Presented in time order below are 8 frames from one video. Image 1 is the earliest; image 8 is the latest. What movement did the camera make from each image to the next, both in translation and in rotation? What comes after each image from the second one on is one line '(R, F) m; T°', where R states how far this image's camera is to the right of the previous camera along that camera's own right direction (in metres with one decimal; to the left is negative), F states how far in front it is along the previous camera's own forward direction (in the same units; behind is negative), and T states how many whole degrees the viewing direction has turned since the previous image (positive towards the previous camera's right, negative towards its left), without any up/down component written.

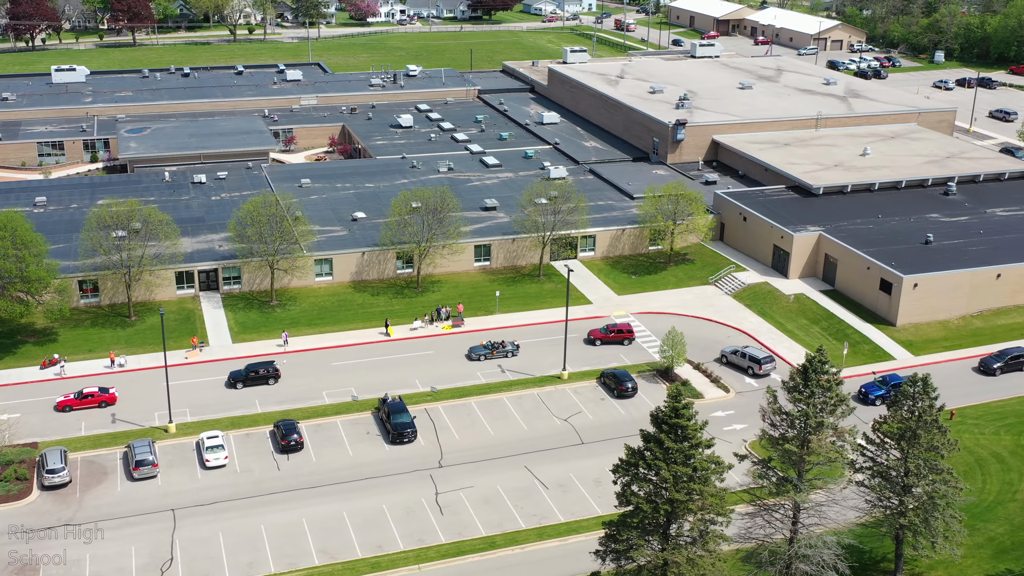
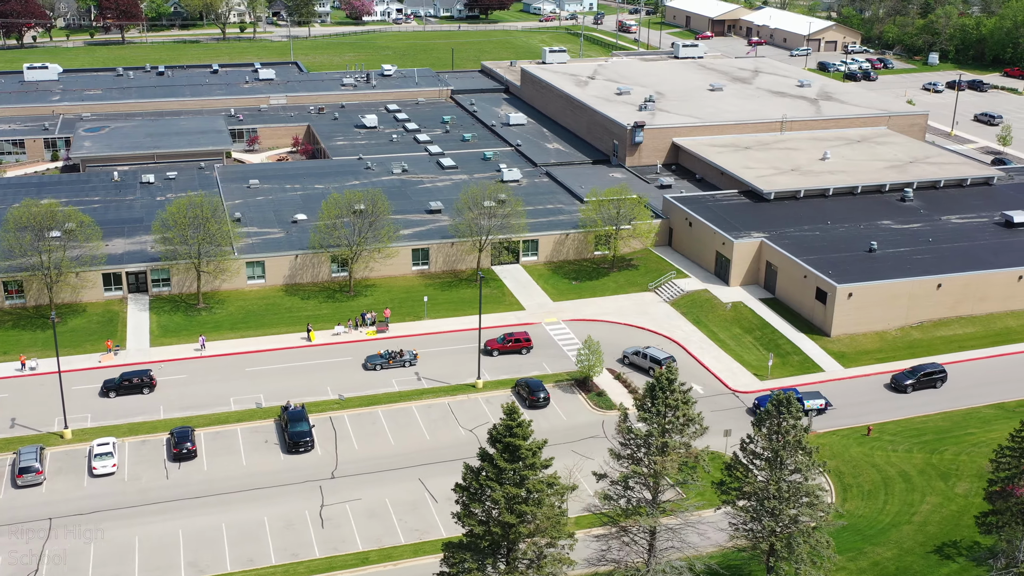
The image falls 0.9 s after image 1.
(+5.9, +1.5) m; -1°
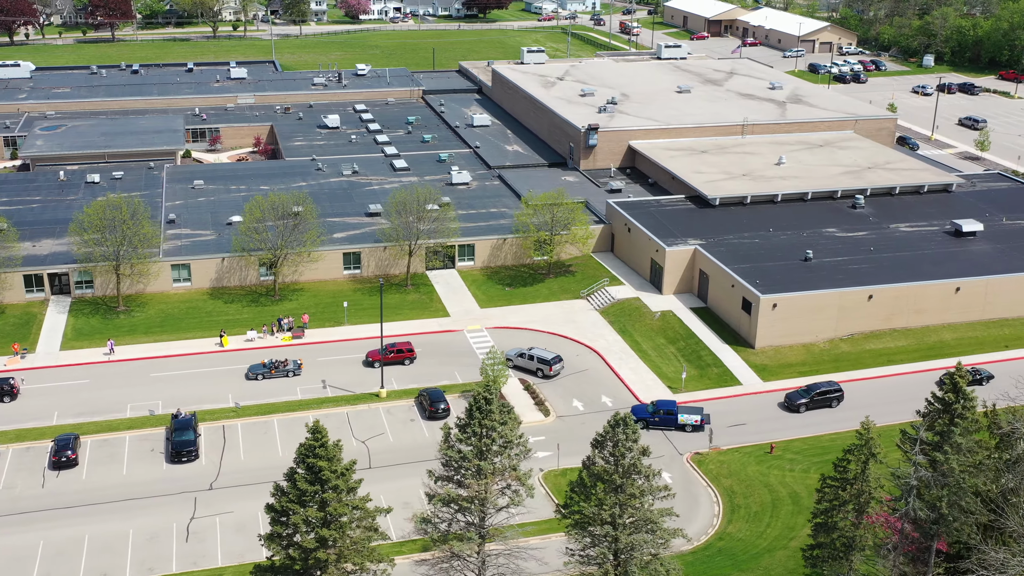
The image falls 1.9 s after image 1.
(+6.5, +1.6) m; -2°
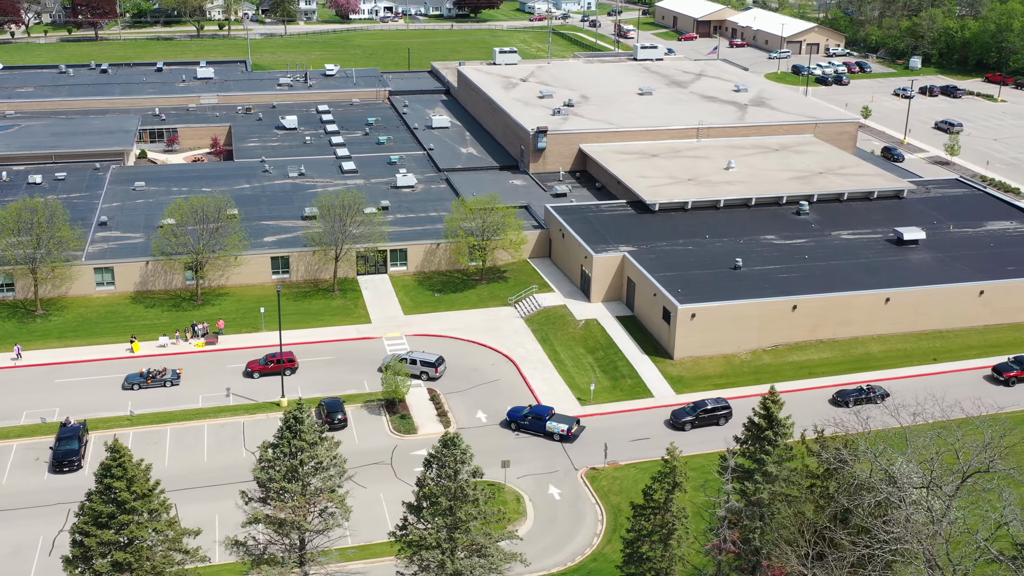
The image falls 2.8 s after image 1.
(+5.9, +1.5) m; -1°
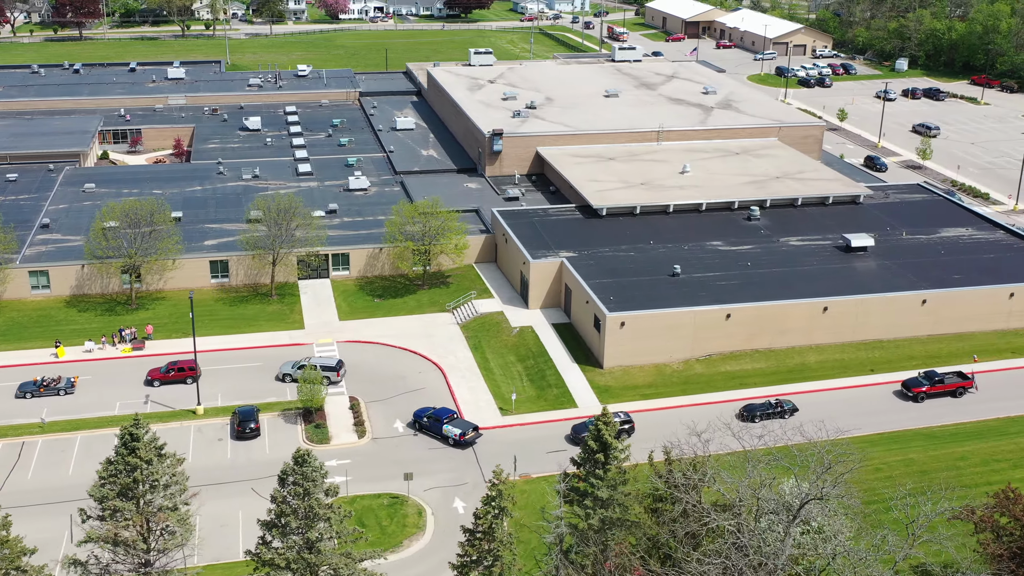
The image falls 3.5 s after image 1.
(+4.7, +1.2) m; -1°
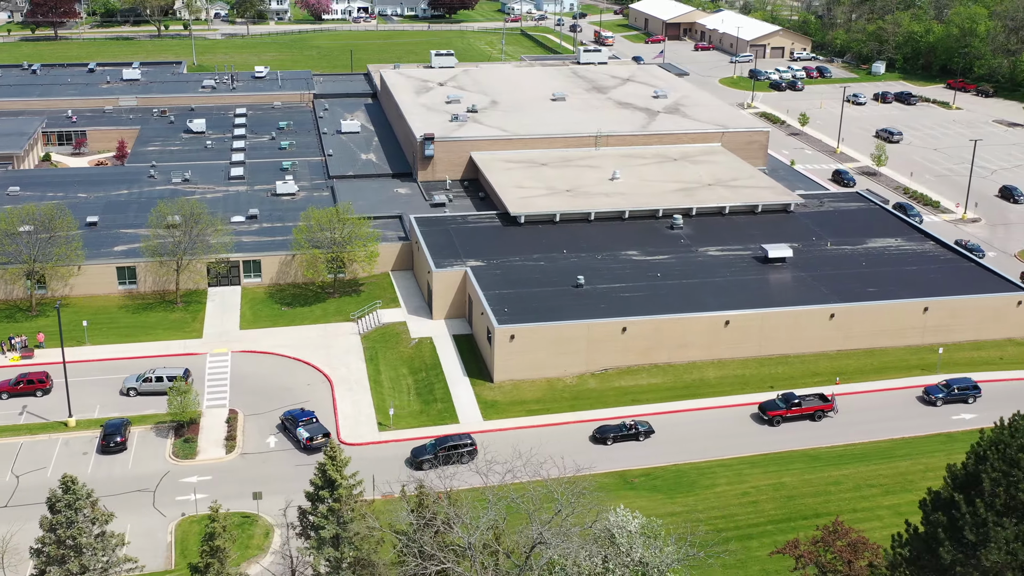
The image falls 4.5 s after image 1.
(+6.8, +1.7) m; -1°
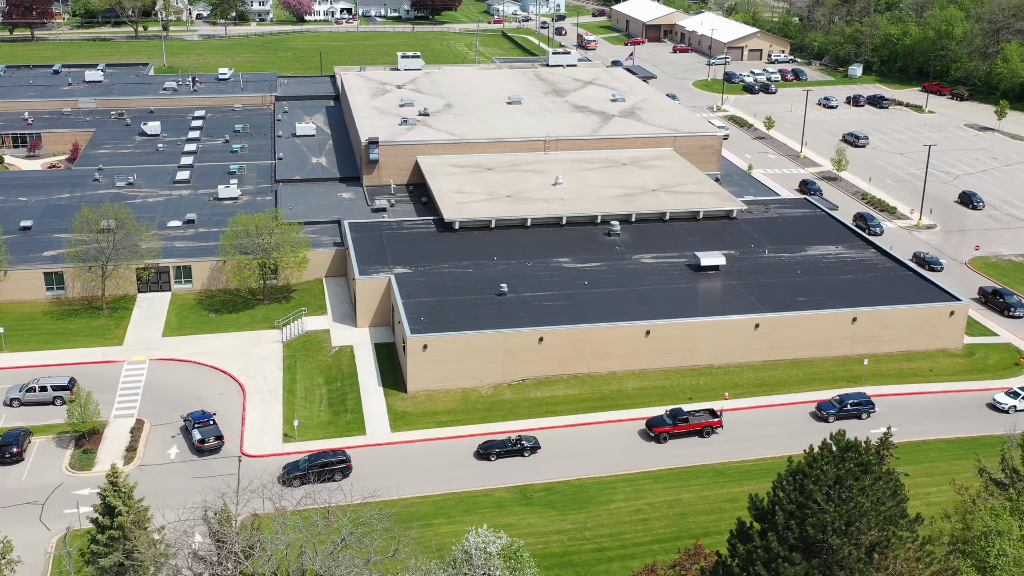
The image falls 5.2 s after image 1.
(+4.8, +1.1) m; -1°
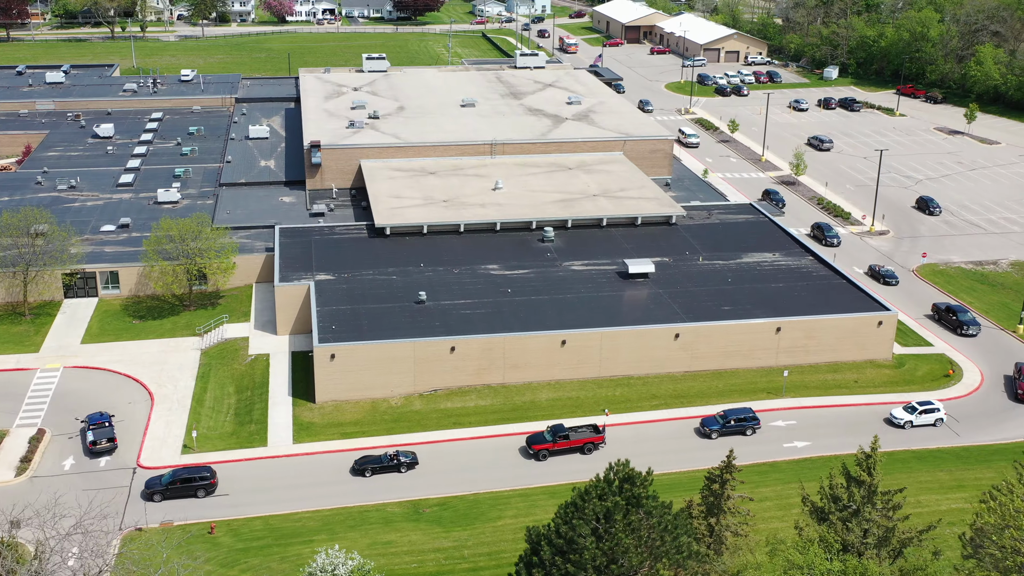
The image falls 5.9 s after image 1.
(+4.9, +1.2) m; -1°
